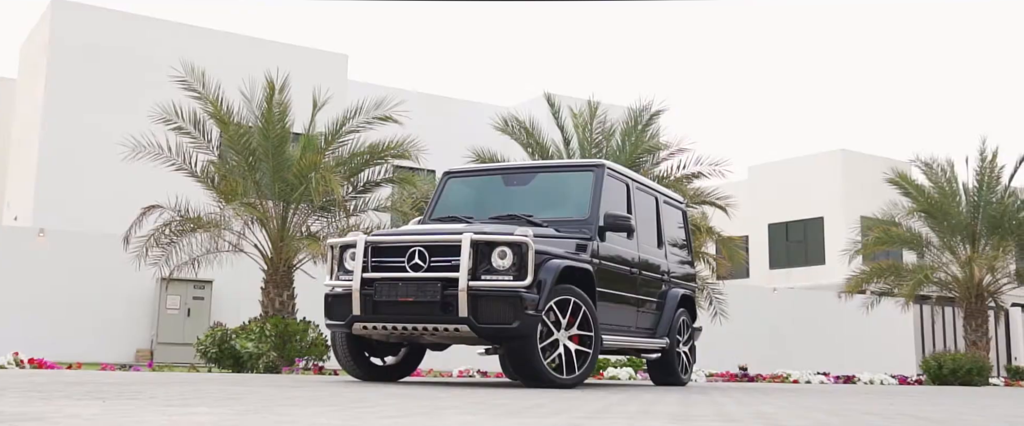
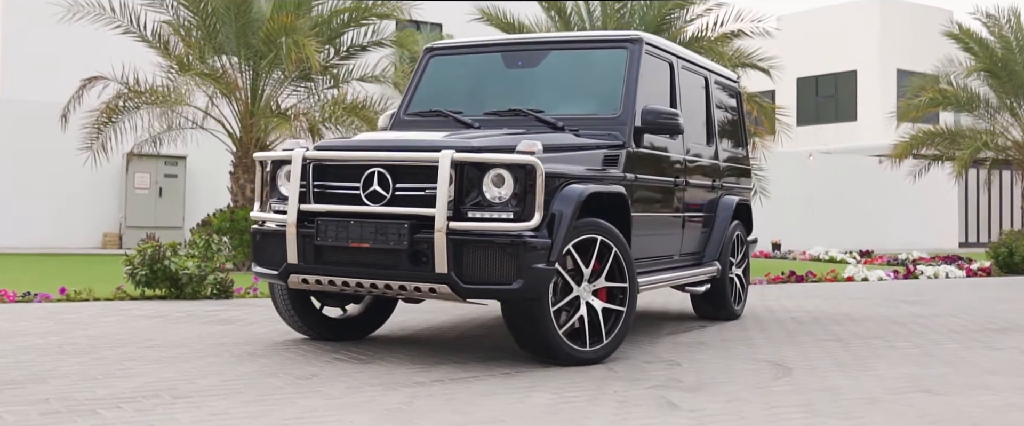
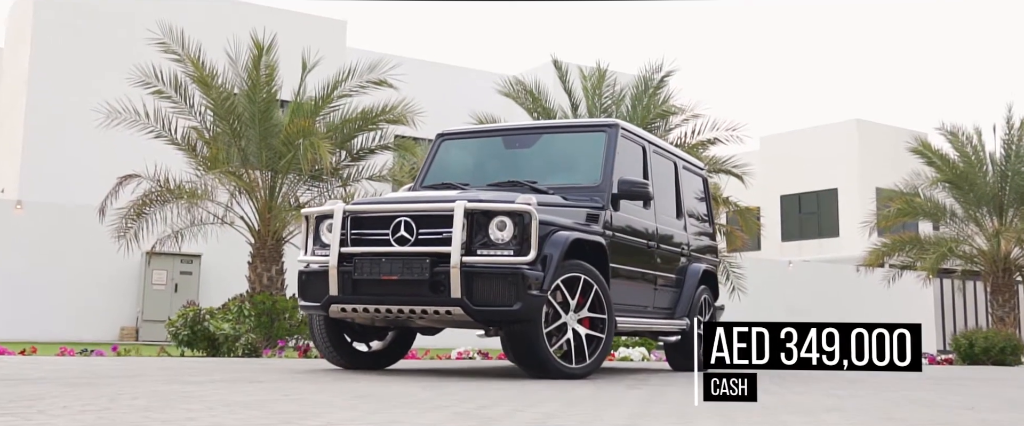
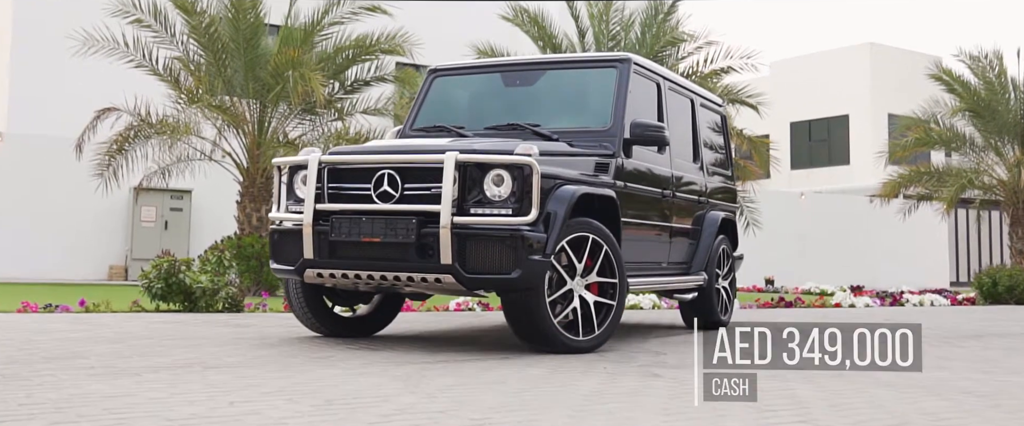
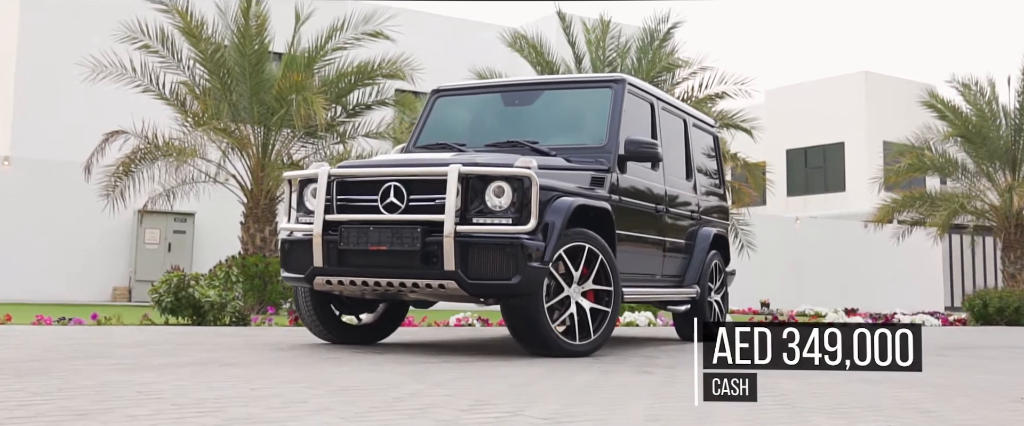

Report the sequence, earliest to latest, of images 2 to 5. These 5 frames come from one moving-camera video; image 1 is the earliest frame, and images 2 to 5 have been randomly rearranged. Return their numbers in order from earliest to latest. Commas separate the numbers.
3, 5, 4, 2
